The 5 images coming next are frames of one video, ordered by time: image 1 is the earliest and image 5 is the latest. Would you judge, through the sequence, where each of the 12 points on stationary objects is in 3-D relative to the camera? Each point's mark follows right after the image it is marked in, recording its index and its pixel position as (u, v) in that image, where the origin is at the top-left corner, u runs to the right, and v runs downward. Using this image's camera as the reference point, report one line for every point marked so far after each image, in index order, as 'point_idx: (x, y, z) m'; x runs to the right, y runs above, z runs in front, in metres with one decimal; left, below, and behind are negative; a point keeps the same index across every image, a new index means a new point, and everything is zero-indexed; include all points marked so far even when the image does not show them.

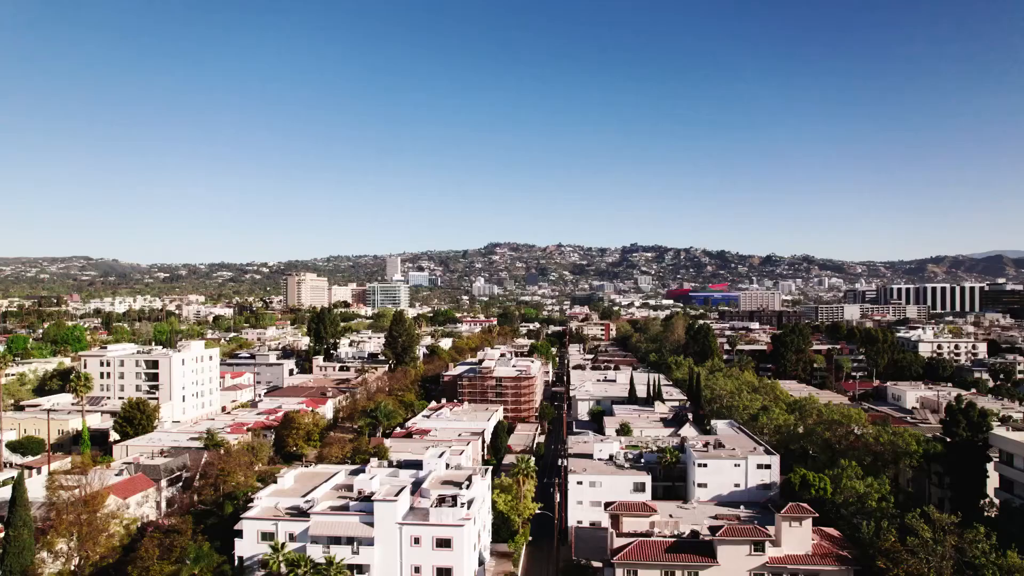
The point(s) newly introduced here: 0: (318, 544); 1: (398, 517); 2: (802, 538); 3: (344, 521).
0: (-5.2, -6.9, +19.5) m
1: (-3.1, -6.2, +19.7) m
2: (+7.5, -6.5, +19.0) m
3: (-4.6, -6.3, +19.8) m
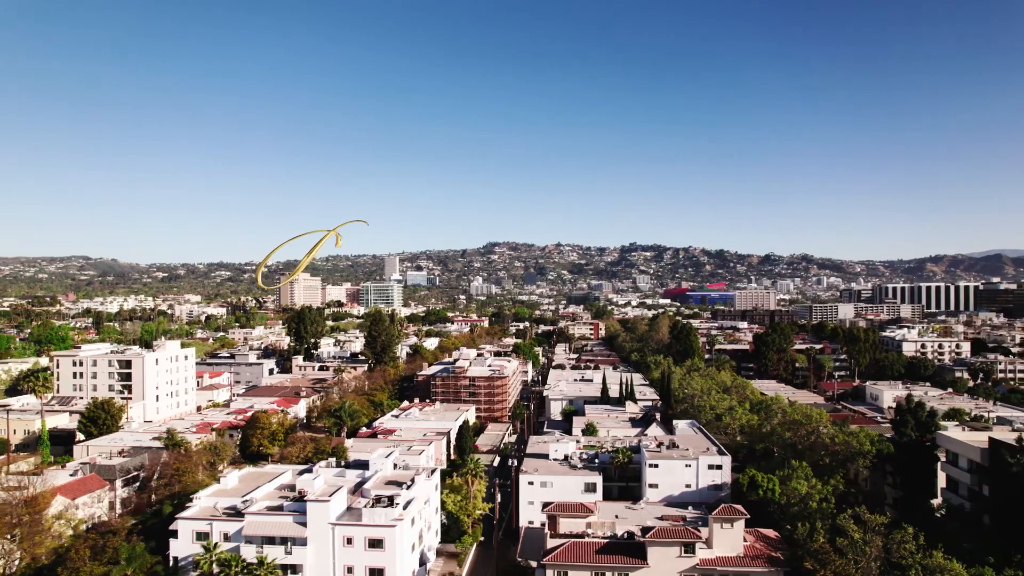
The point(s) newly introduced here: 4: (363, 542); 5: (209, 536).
0: (-7.0, -6.9, +19.5) m
1: (-4.9, -6.2, +19.6) m
2: (+5.7, -6.5, +18.9) m
3: (-6.4, -6.3, +19.8) m
4: (-4.0, -6.8, +19.5) m
5: (-8.3, -6.8, +19.8) m
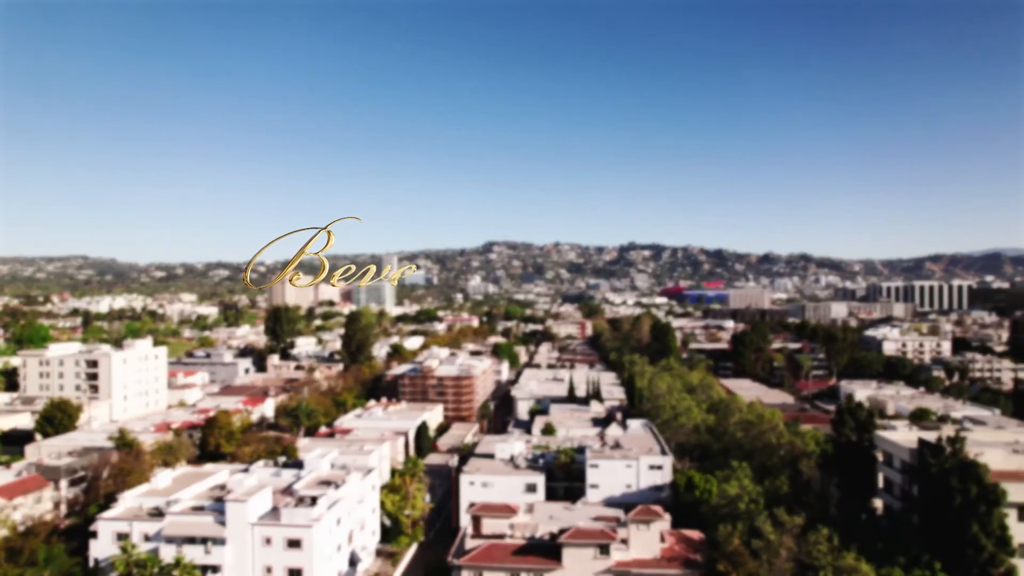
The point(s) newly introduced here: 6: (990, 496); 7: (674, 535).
0: (-9.2, -6.9, +19.4) m
1: (-7.1, -6.2, +19.6) m
2: (+3.5, -6.5, +18.8) m
3: (-8.5, -6.3, +19.7) m
4: (-6.2, -6.8, +19.4) m
5: (-10.4, -6.8, +19.8) m
6: (+11.1, -4.9, +17.0) m
7: (+4.5, -6.8, +19.9) m
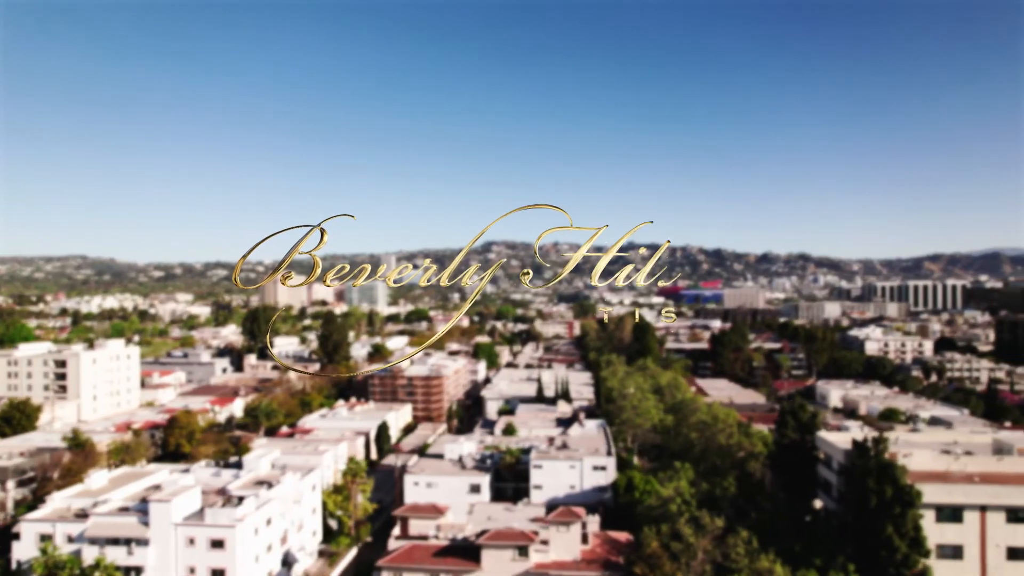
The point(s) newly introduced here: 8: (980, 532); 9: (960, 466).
0: (-11.2, -6.9, +19.4) m
1: (-9.1, -6.2, +19.5) m
2: (+1.5, -6.5, +18.7) m
3: (-10.6, -6.3, +19.6) m
4: (-8.2, -6.8, +19.3) m
5: (-12.5, -6.8, +19.7) m
6: (+9.1, -4.8, +16.8) m
7: (+2.4, -6.8, +19.8) m
8: (+12.0, -6.3, +18.9) m
9: (+12.3, -4.9, +20.0) m
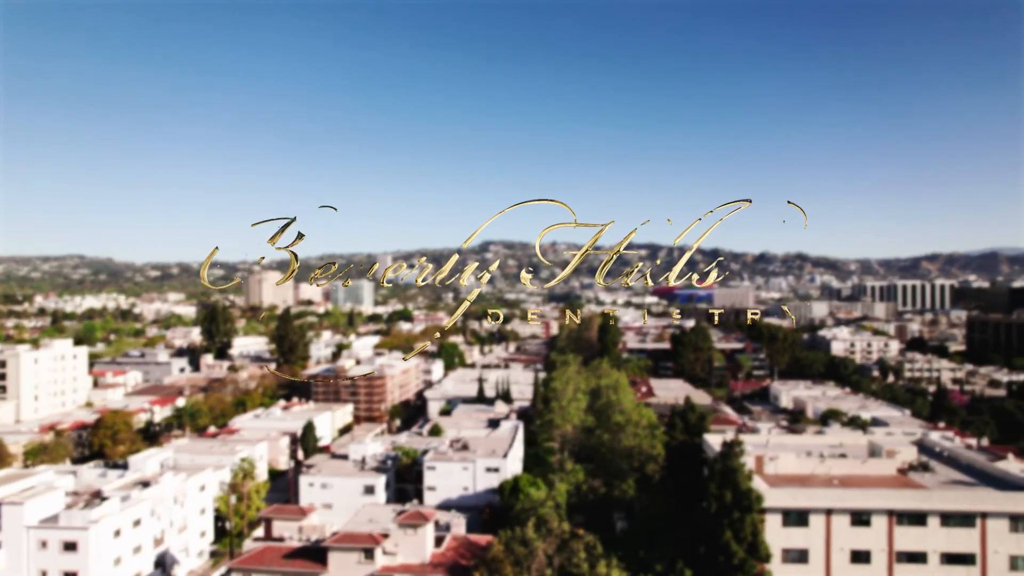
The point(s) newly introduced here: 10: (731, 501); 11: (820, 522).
0: (-15.0, -6.8, +19.2) m
1: (-12.9, -6.2, +19.3) m
2: (-2.3, -6.5, +18.4) m
3: (-14.4, -6.3, +19.4) m
4: (-12.0, -6.8, +19.1) m
5: (-16.2, -6.8, +19.5) m
6: (+5.3, -4.8, +16.5) m
7: (-1.3, -6.7, +19.5) m
8: (+8.2, -6.3, +18.5) m
9: (+8.5, -4.9, +19.7) m
10: (+5.1, -4.8, +16.7) m
11: (+8.0, -6.0, +18.6) m
